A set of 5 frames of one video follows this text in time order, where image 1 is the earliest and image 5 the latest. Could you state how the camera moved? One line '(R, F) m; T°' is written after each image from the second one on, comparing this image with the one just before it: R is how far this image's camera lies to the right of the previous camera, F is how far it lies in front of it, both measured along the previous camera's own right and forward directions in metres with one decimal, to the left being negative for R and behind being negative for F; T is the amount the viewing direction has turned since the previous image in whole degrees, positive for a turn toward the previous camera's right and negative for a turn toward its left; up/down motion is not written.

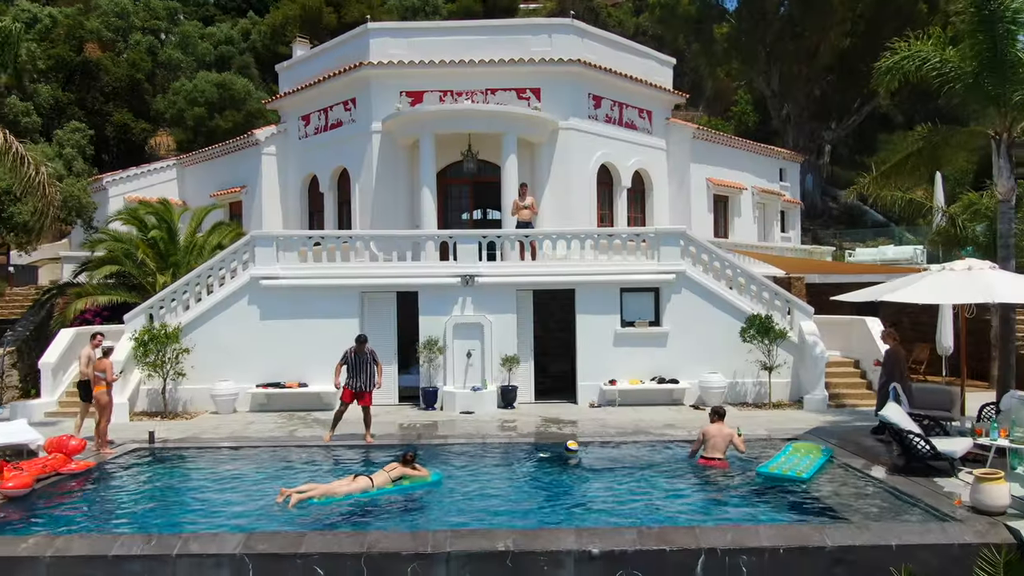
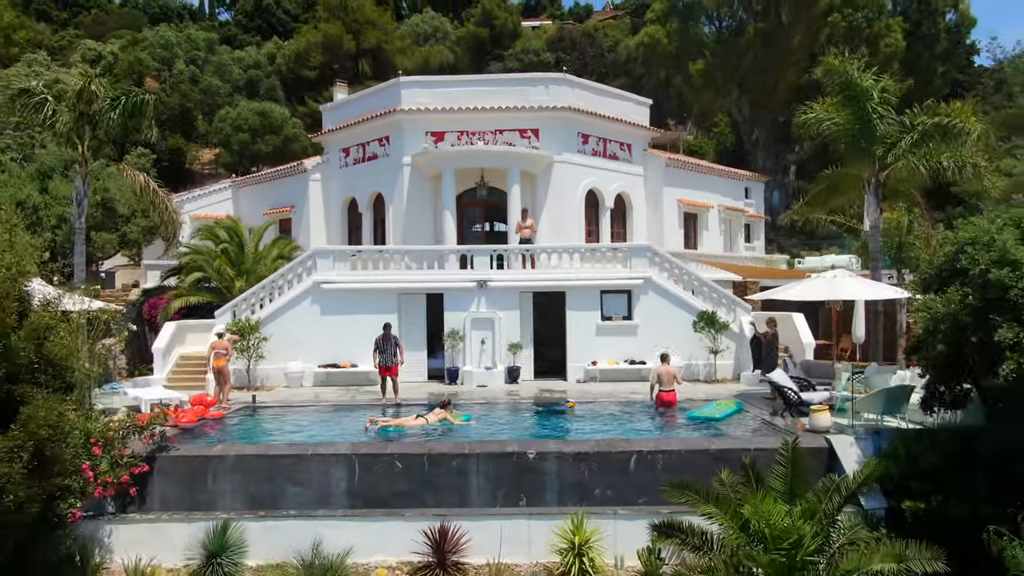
(0.0, -4.4) m; 0°
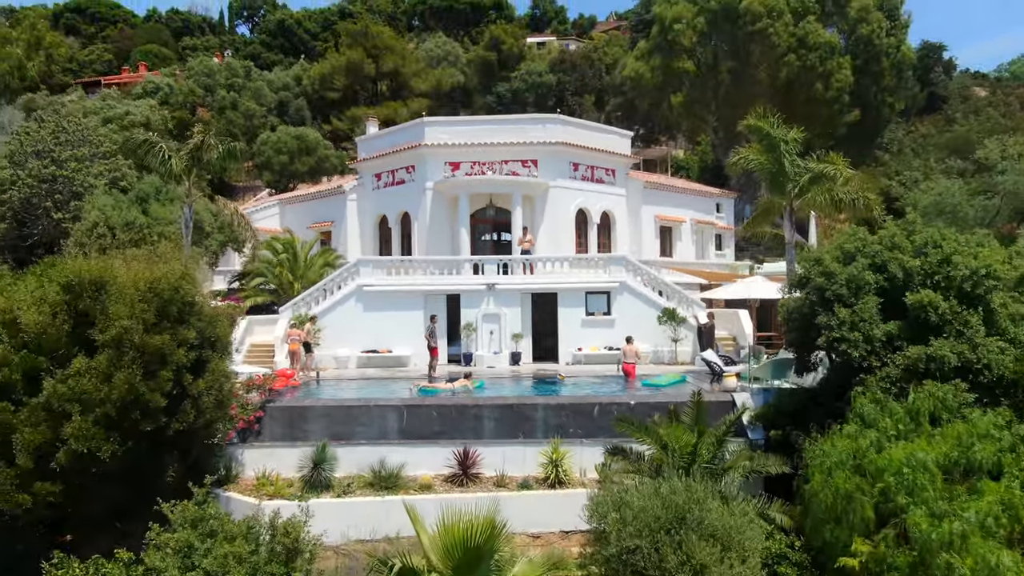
(+0.2, -5.1) m; -1°
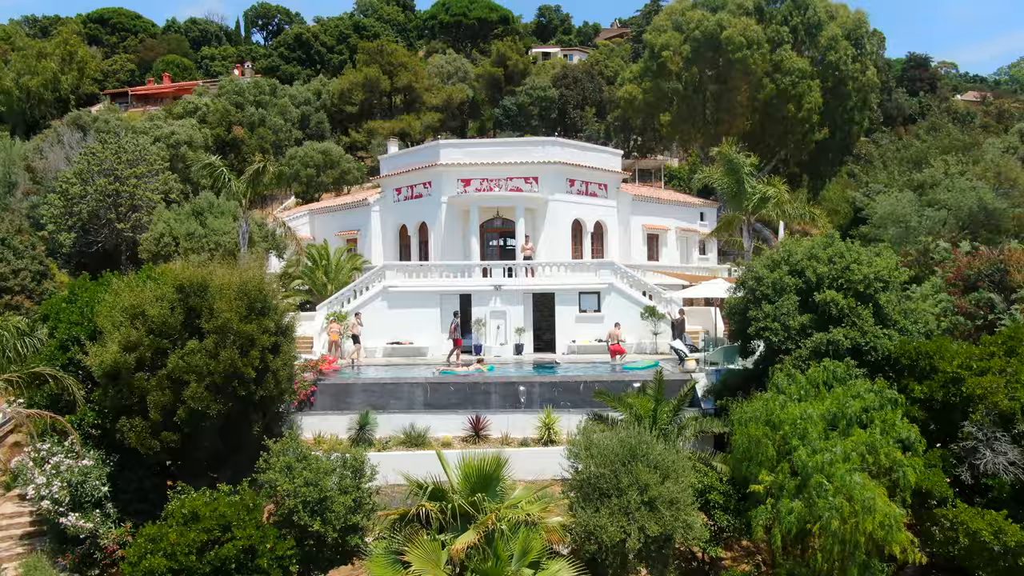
(+0.1, -4.1) m; -1°
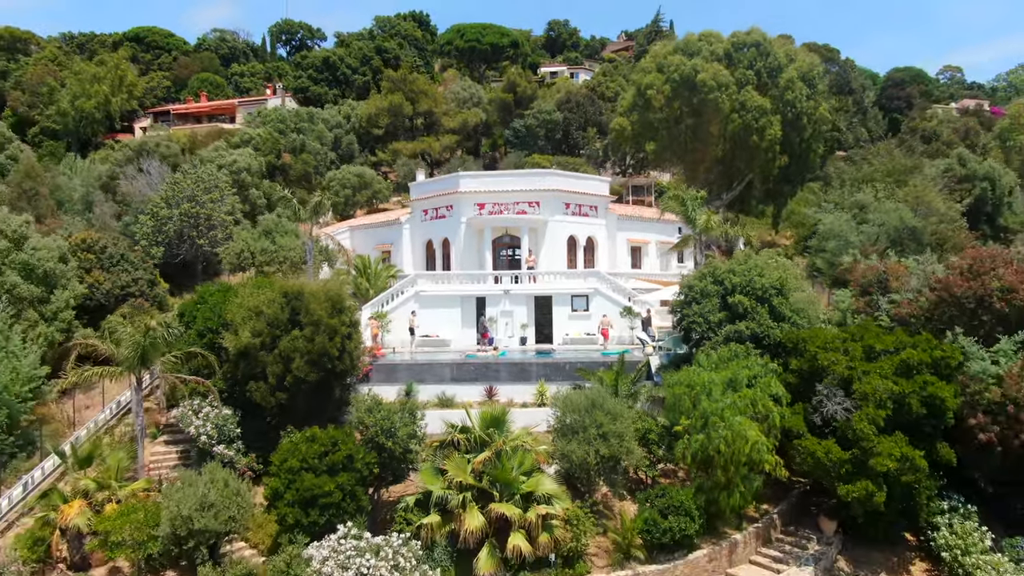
(+0.3, -7.4) m; -1°
